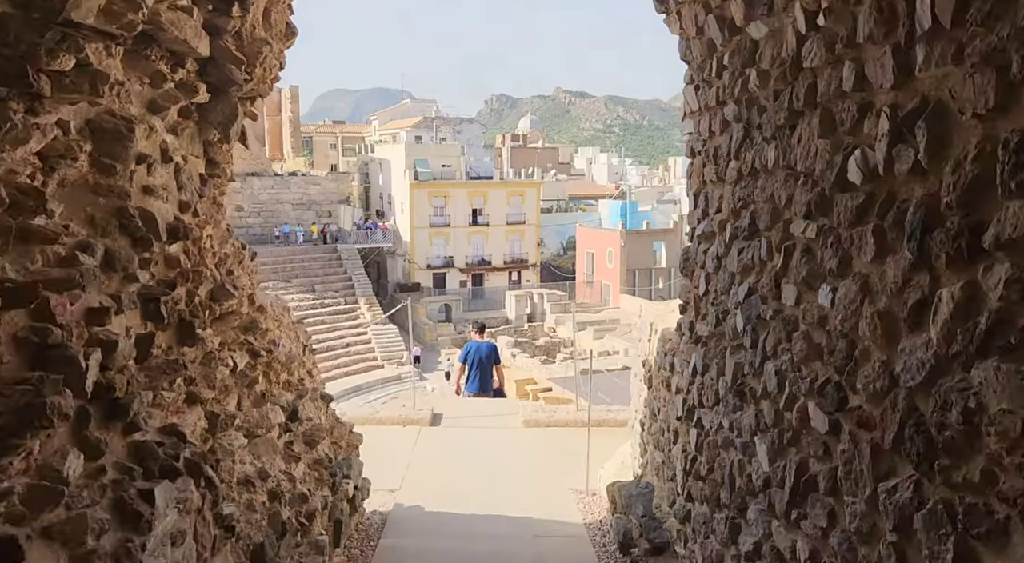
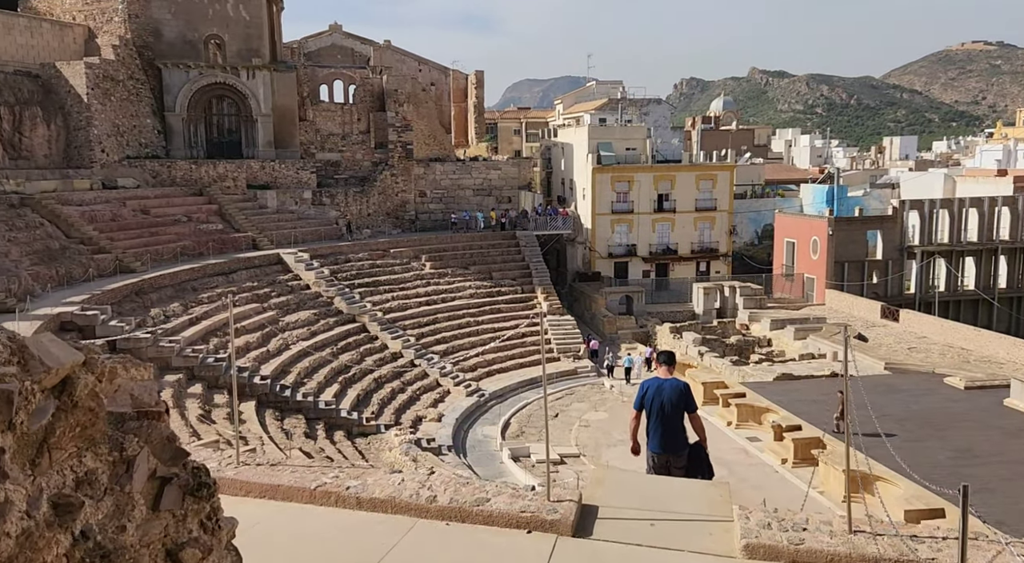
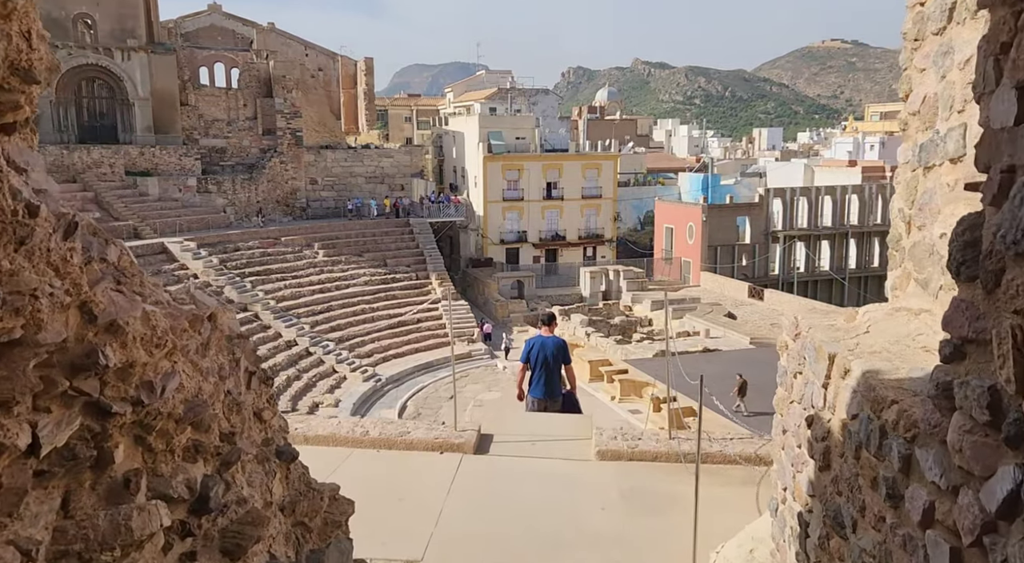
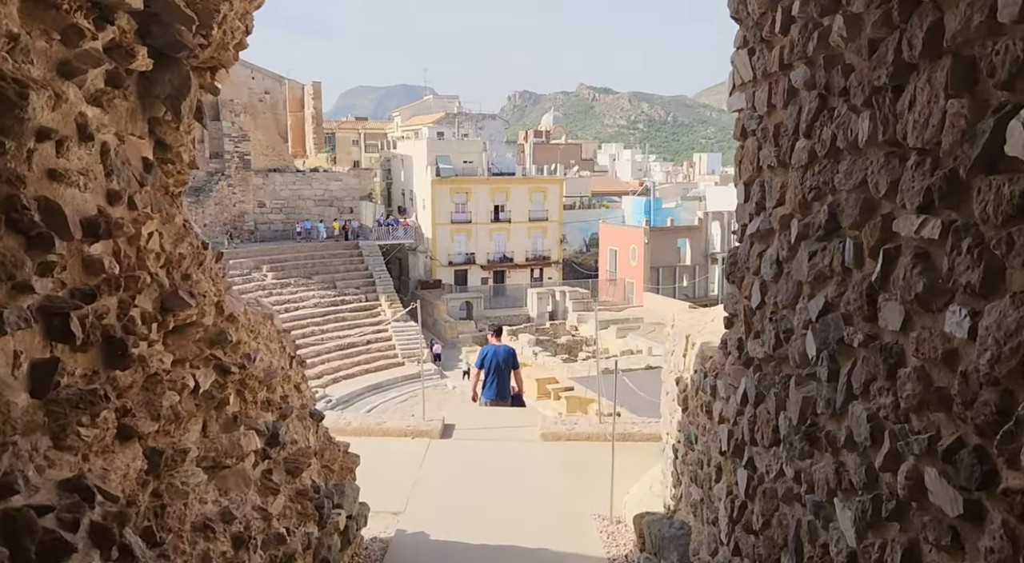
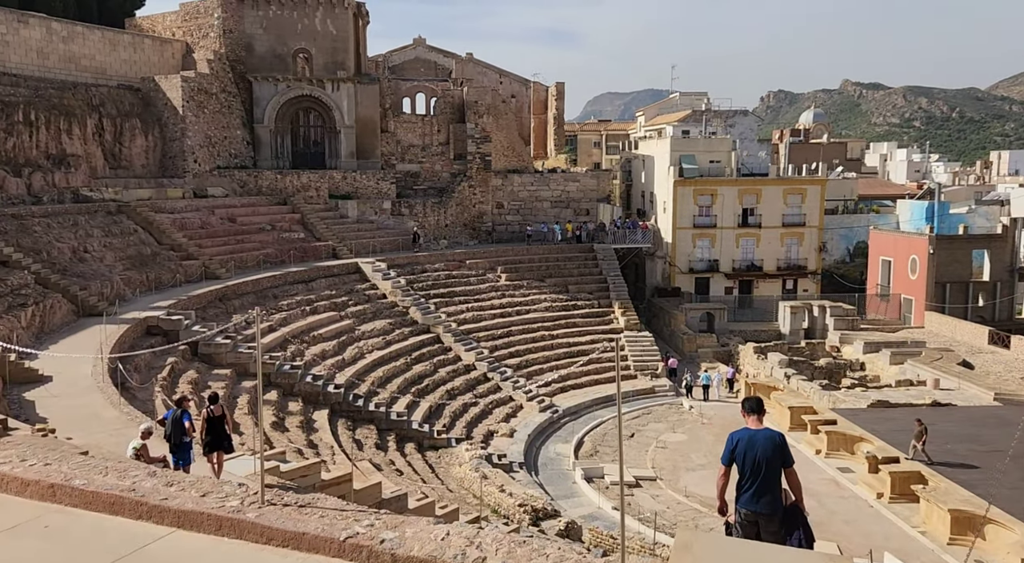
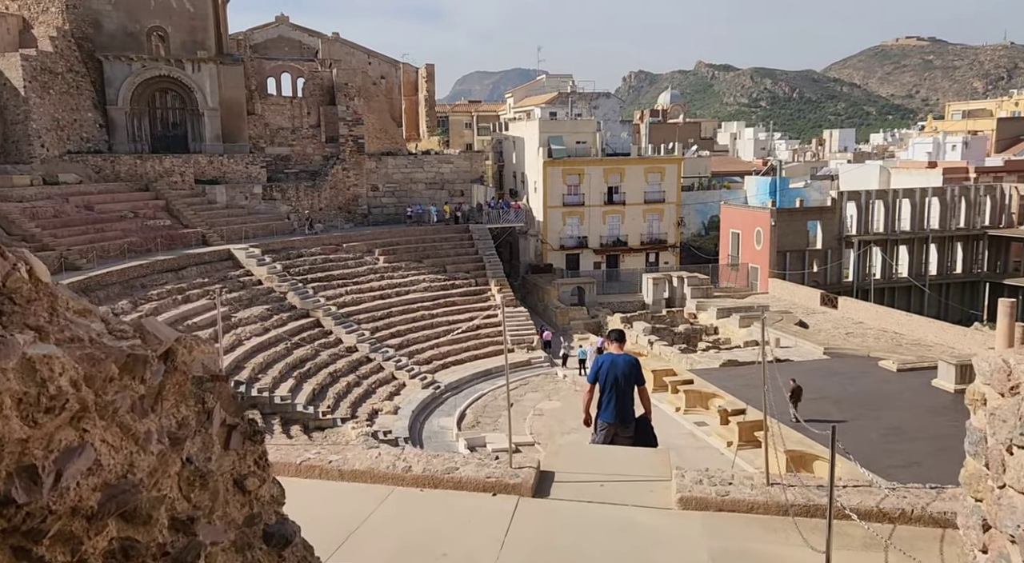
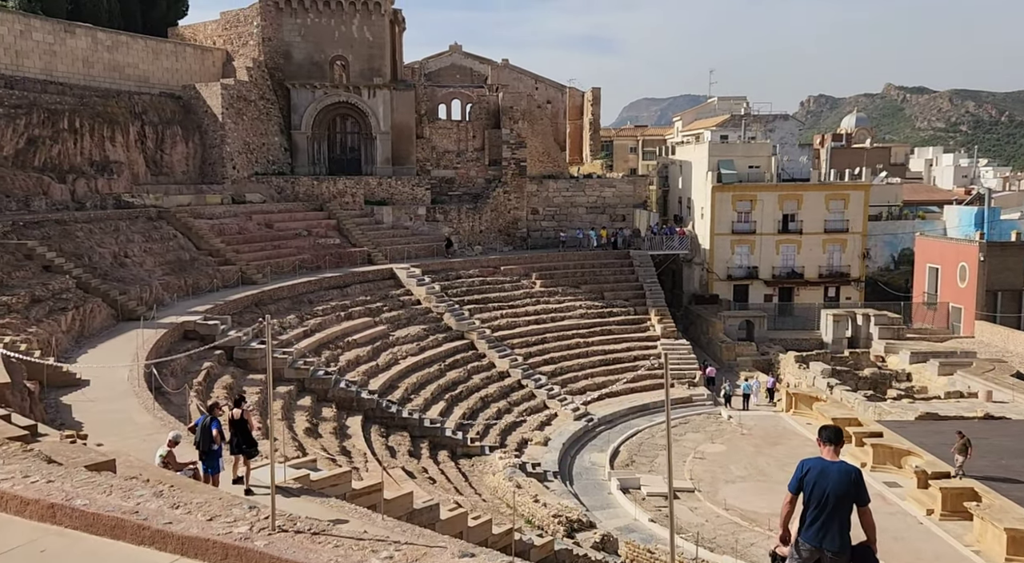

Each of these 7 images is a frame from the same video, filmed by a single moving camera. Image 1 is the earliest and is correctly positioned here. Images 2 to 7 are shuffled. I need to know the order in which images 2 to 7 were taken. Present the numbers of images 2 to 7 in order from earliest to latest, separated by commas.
4, 3, 6, 2, 5, 7
